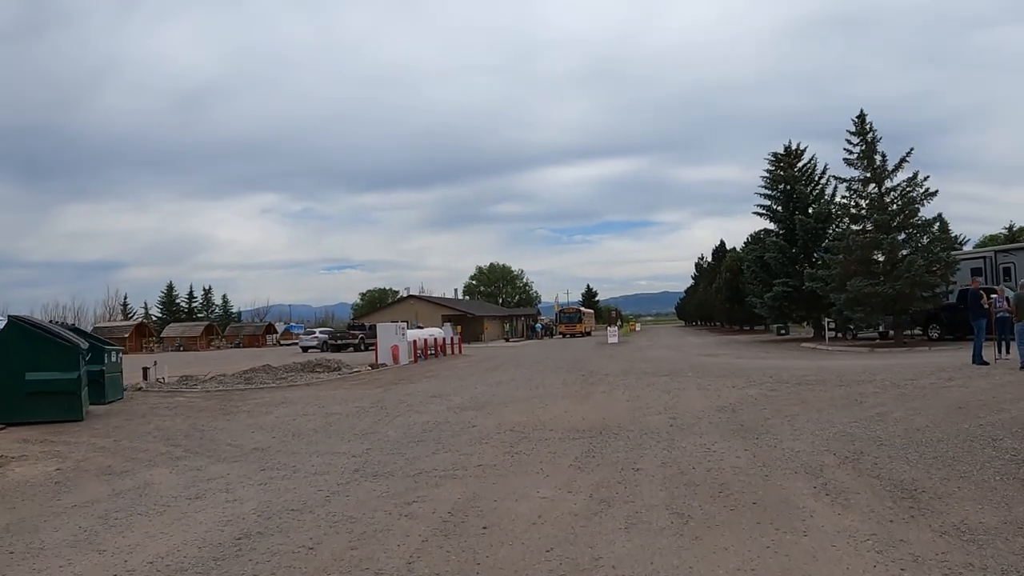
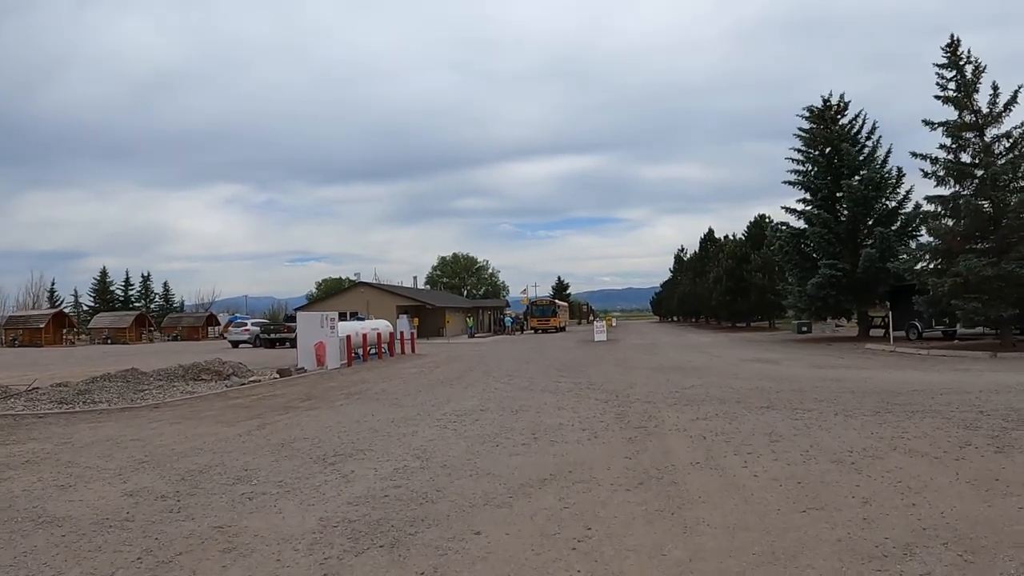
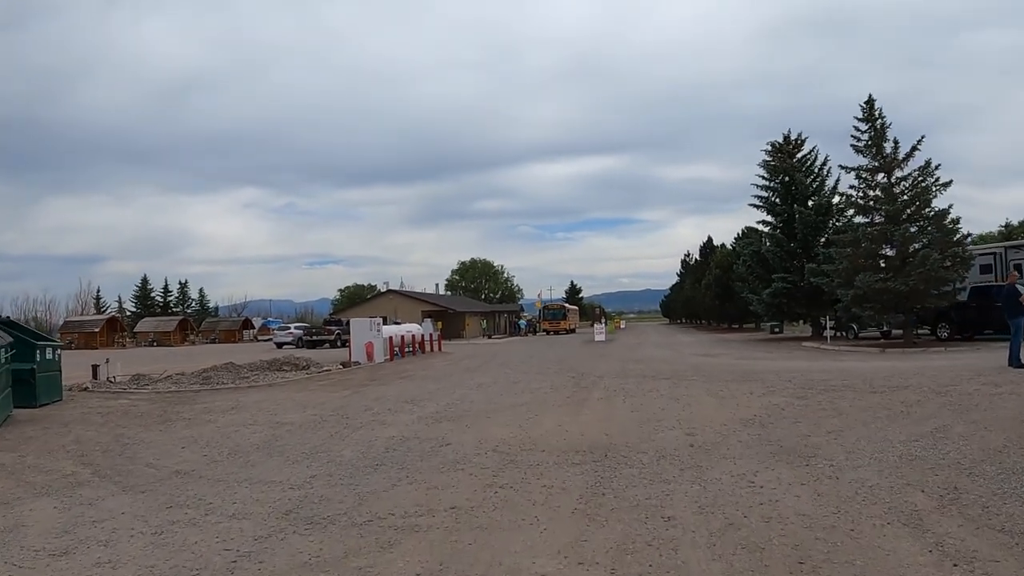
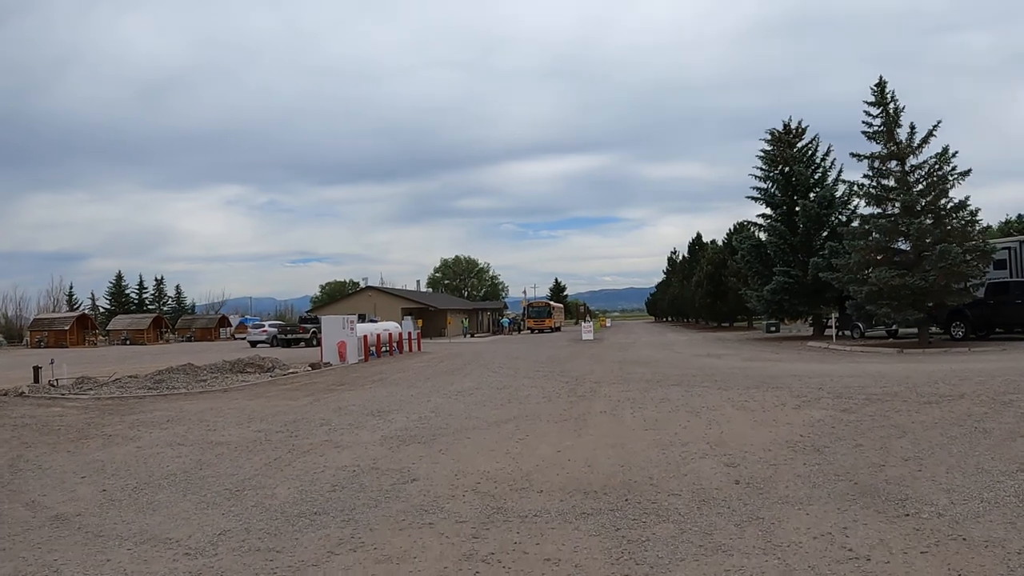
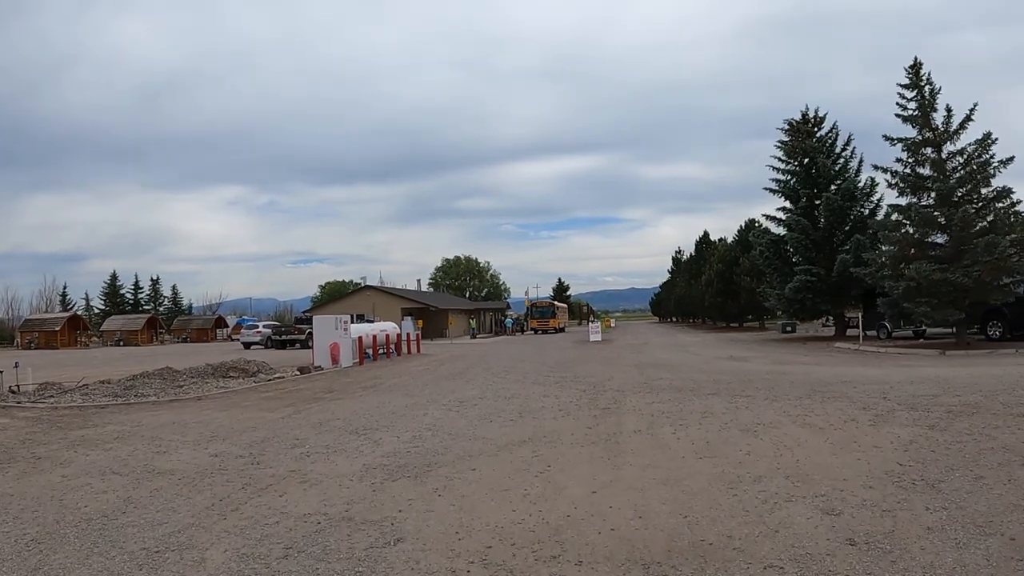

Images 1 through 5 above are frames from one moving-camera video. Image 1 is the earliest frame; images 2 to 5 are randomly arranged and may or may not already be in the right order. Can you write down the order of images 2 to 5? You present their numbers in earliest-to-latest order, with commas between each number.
3, 4, 5, 2
